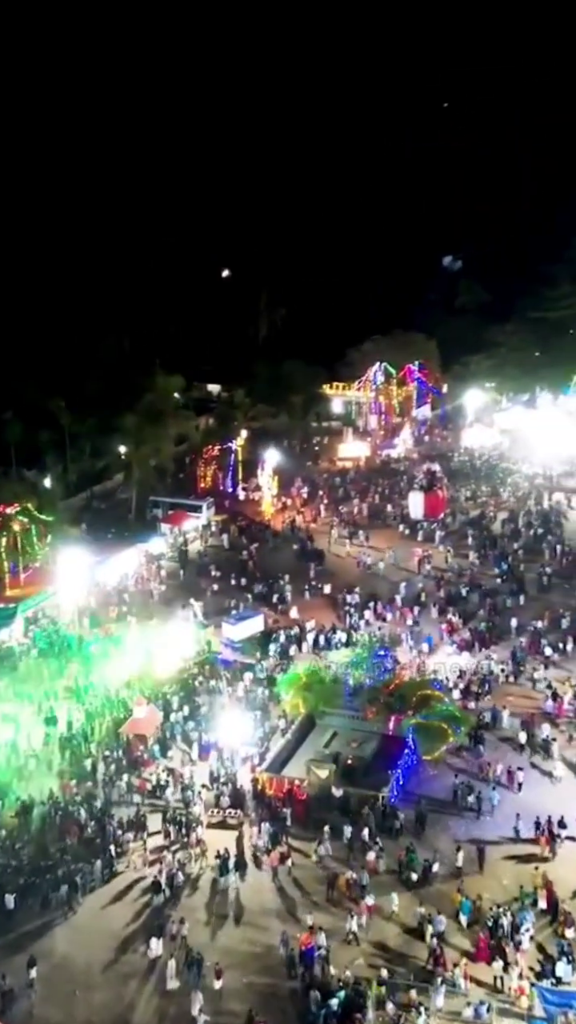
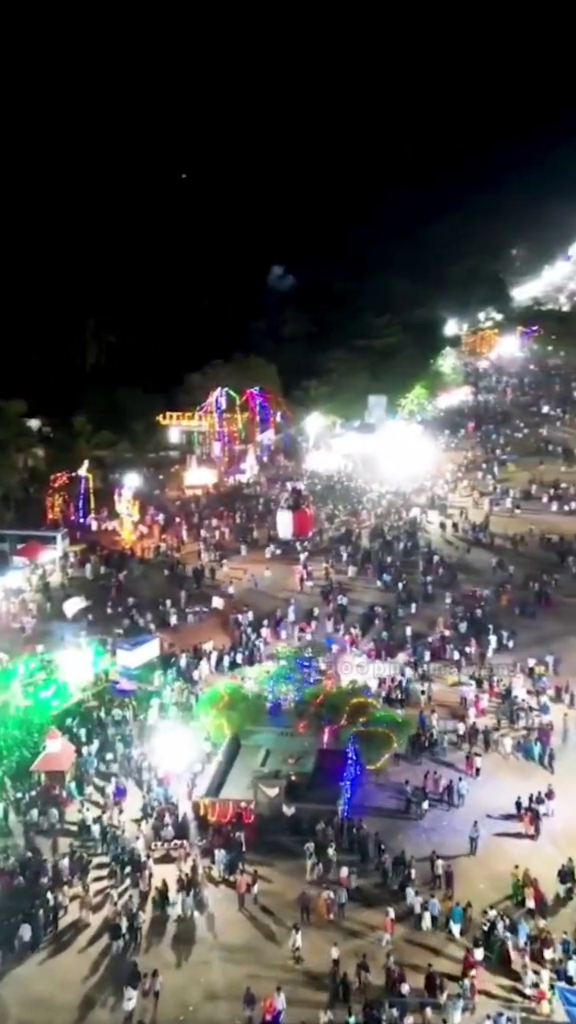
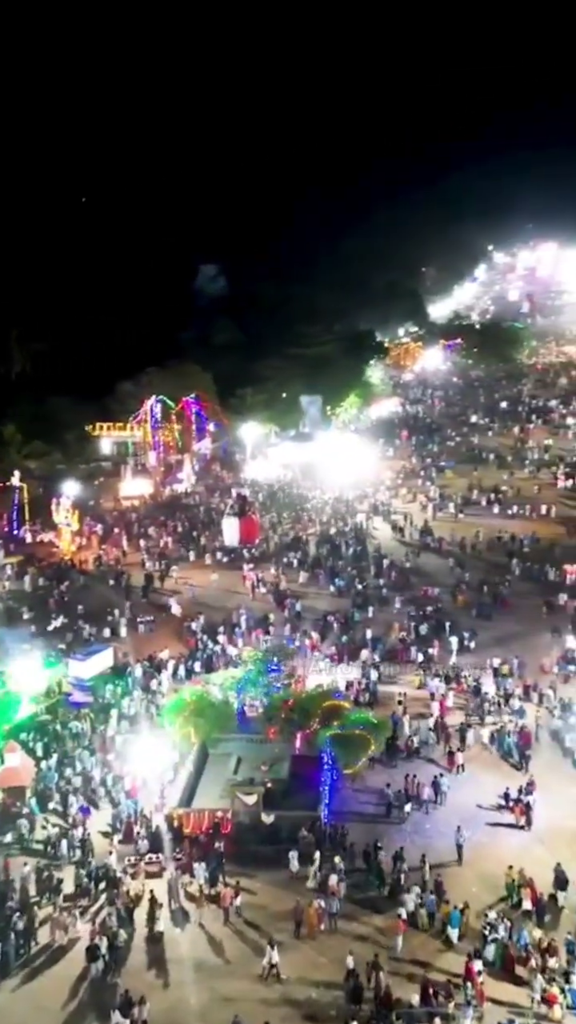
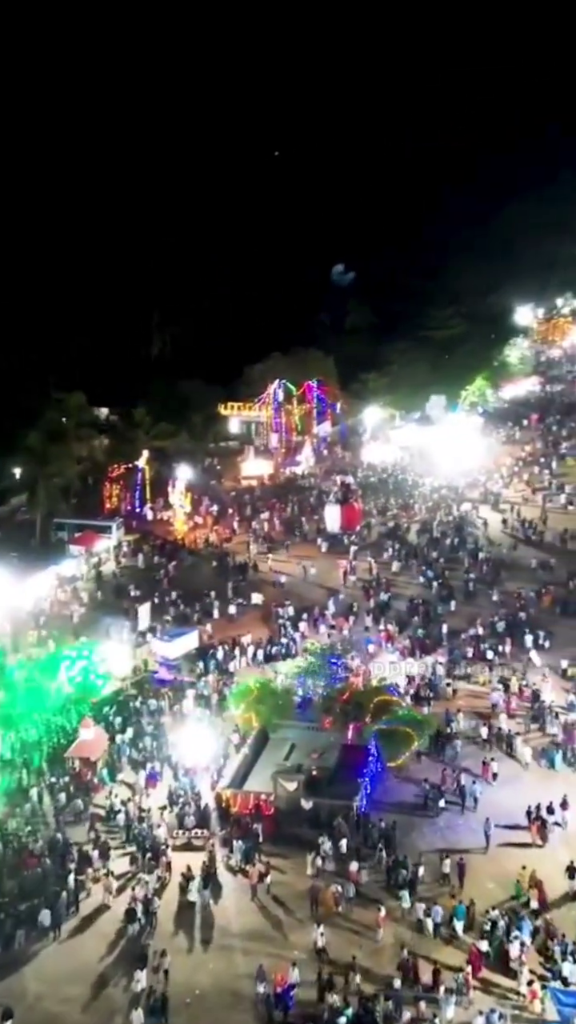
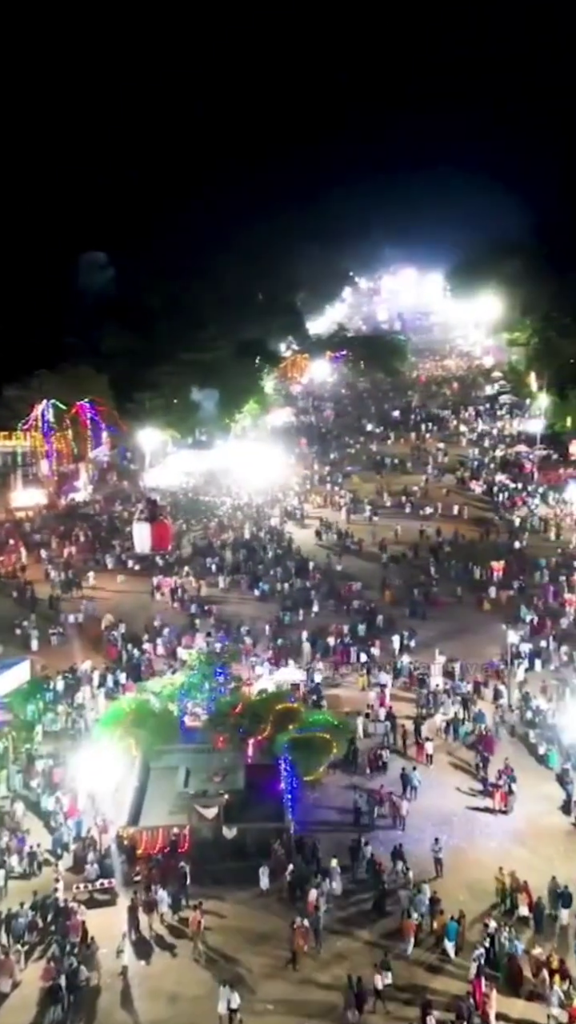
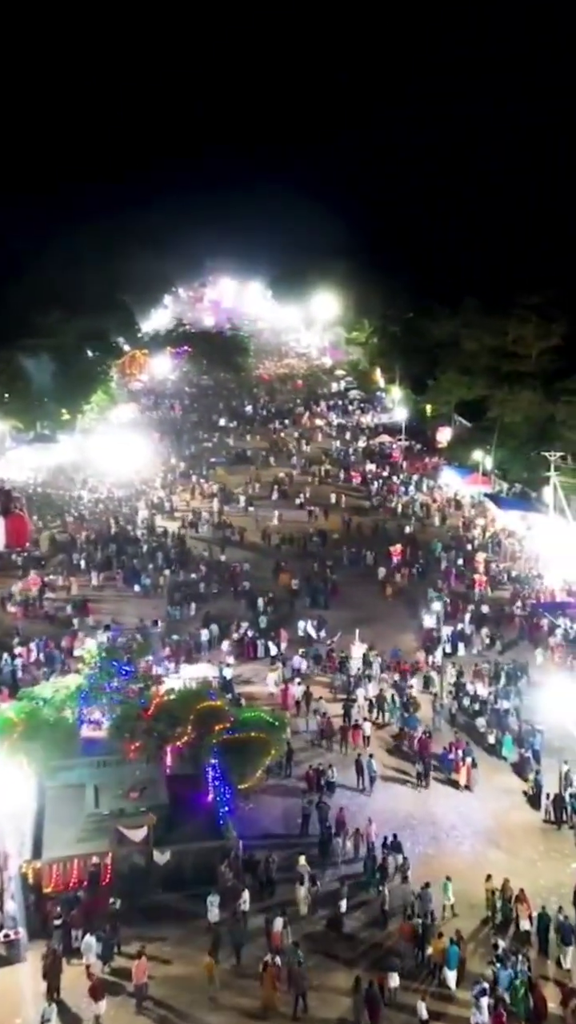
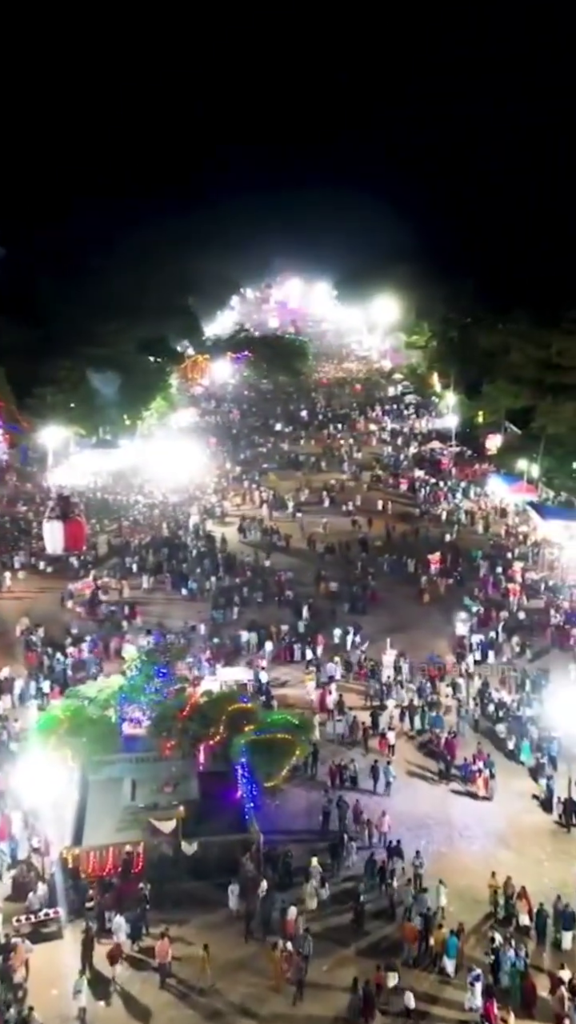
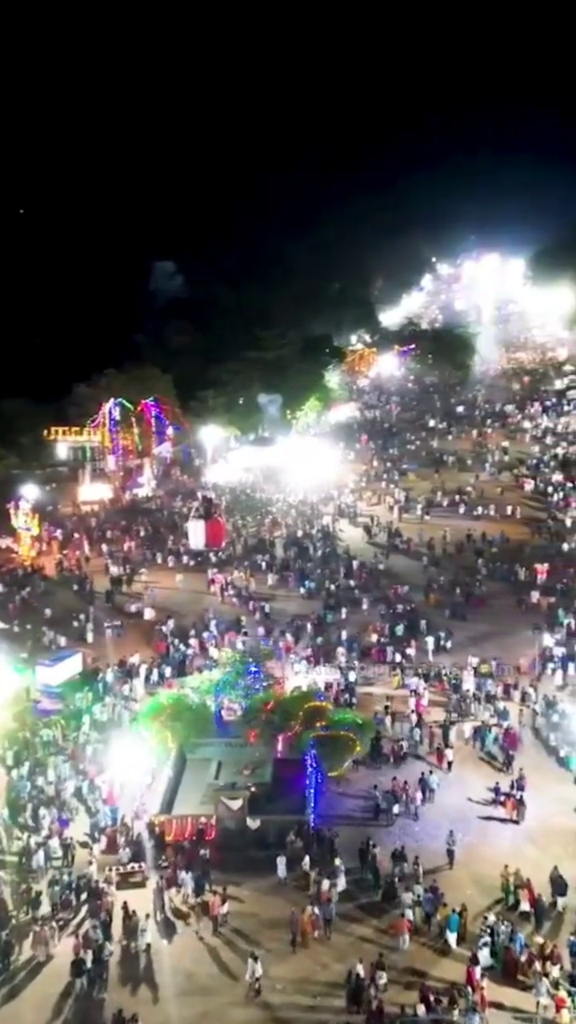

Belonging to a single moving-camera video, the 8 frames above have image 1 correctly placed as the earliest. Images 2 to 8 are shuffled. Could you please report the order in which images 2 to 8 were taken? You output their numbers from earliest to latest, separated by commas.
4, 2, 3, 8, 5, 7, 6
